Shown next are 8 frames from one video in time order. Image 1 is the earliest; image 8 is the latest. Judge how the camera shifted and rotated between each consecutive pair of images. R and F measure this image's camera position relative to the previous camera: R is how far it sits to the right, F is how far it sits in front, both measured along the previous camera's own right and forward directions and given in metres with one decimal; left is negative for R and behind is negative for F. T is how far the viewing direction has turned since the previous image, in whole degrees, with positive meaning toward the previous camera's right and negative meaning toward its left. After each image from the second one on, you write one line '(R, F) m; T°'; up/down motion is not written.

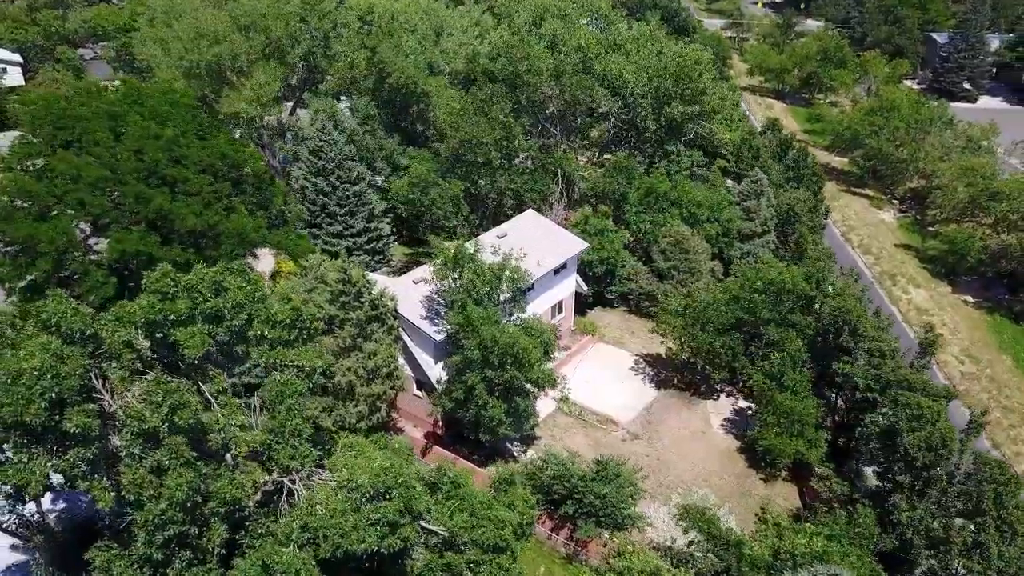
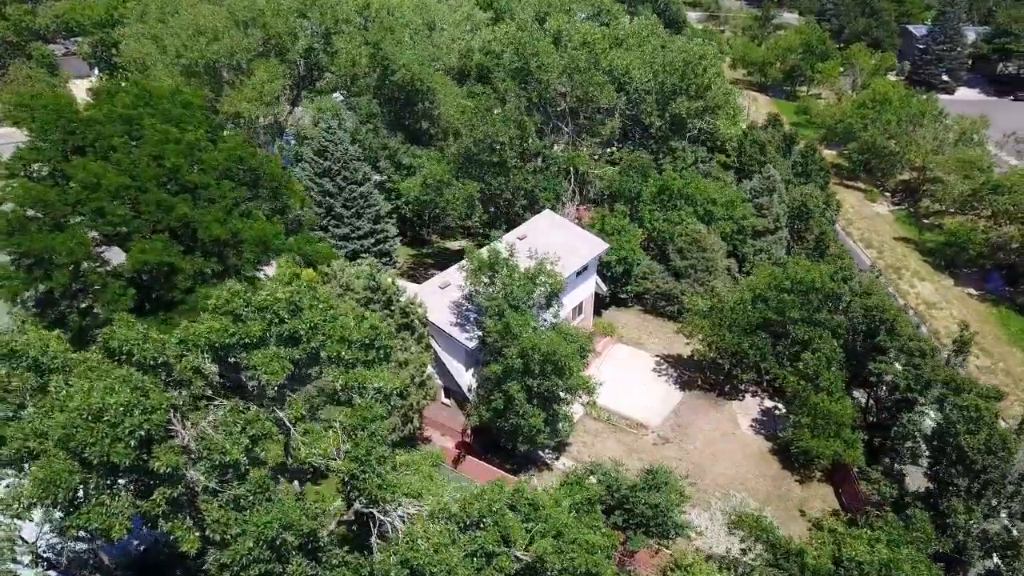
(-1.6, +0.6) m; +2°
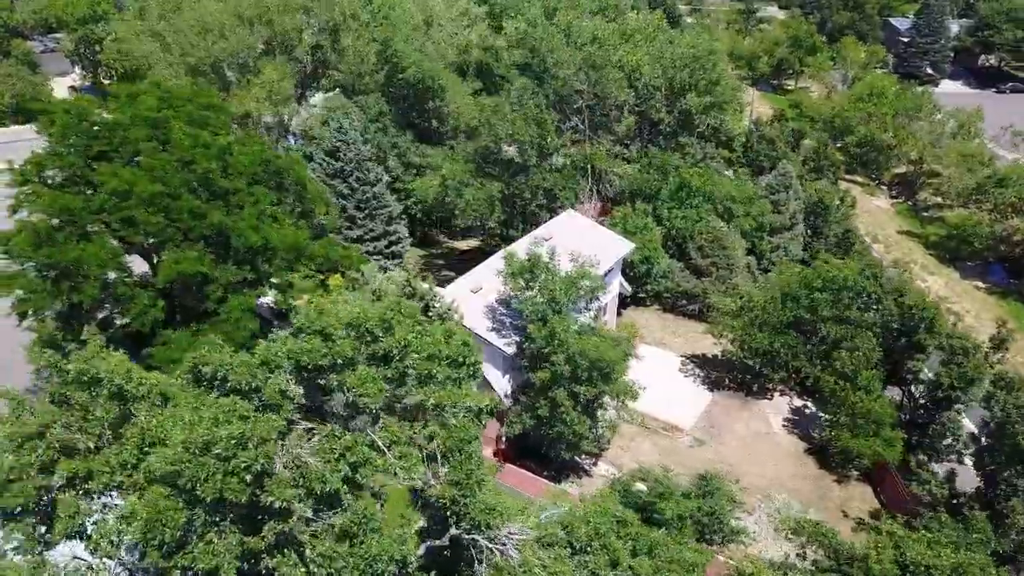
(-1.6, +0.5) m; +2°
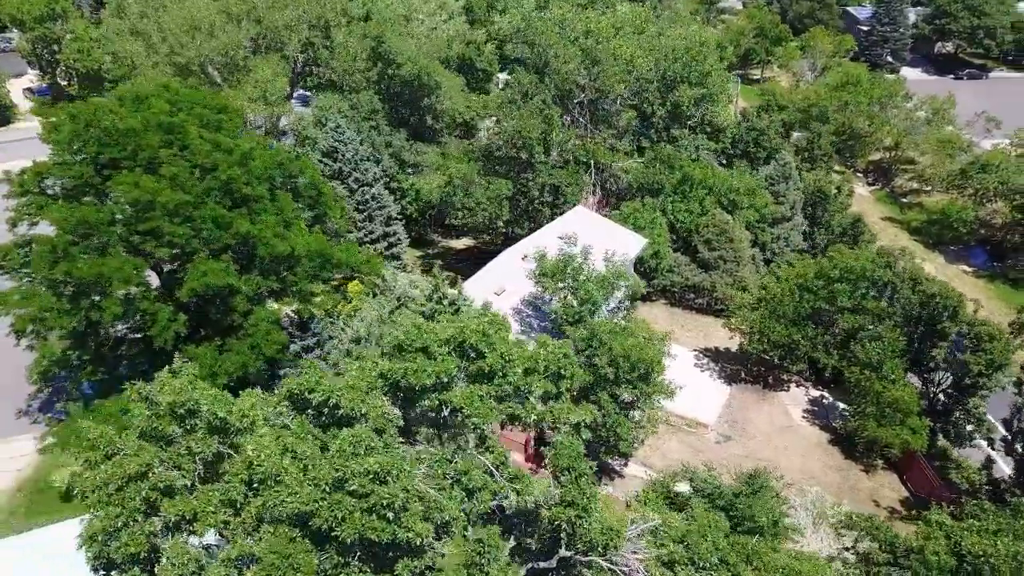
(-1.8, +0.5) m; +3°
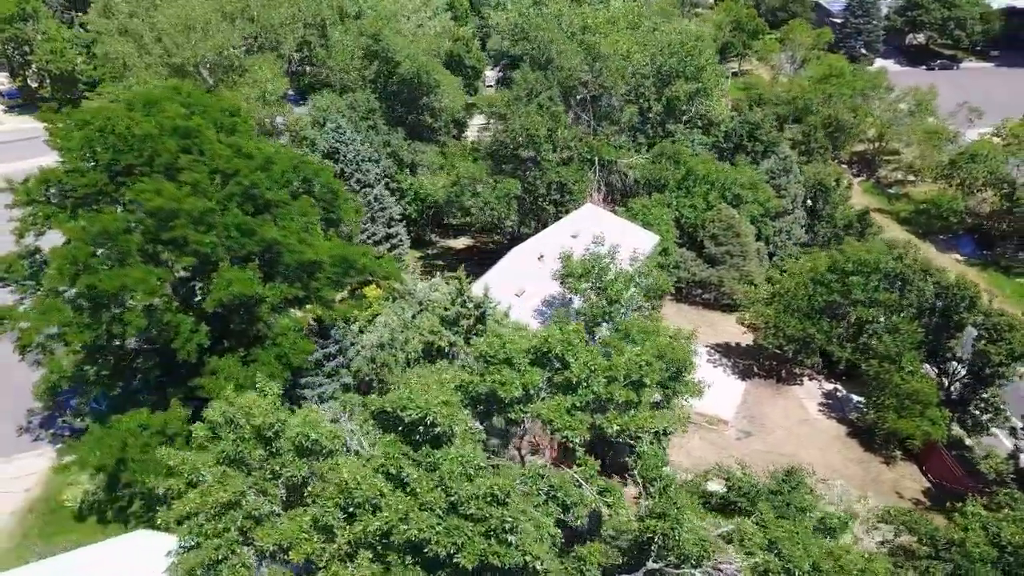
(-1.3, +0.3) m; +2°
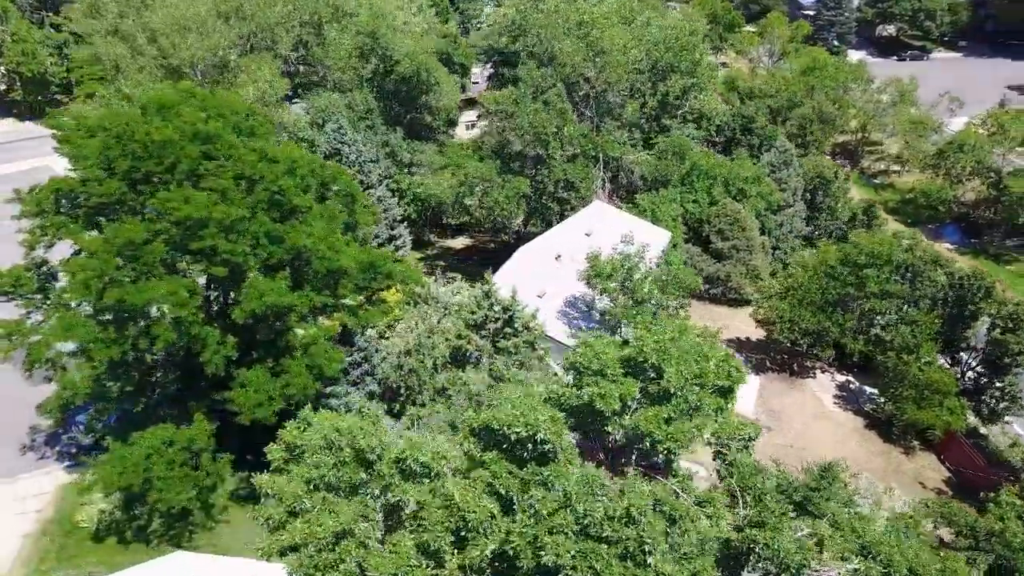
(-1.3, +0.3) m; +2°
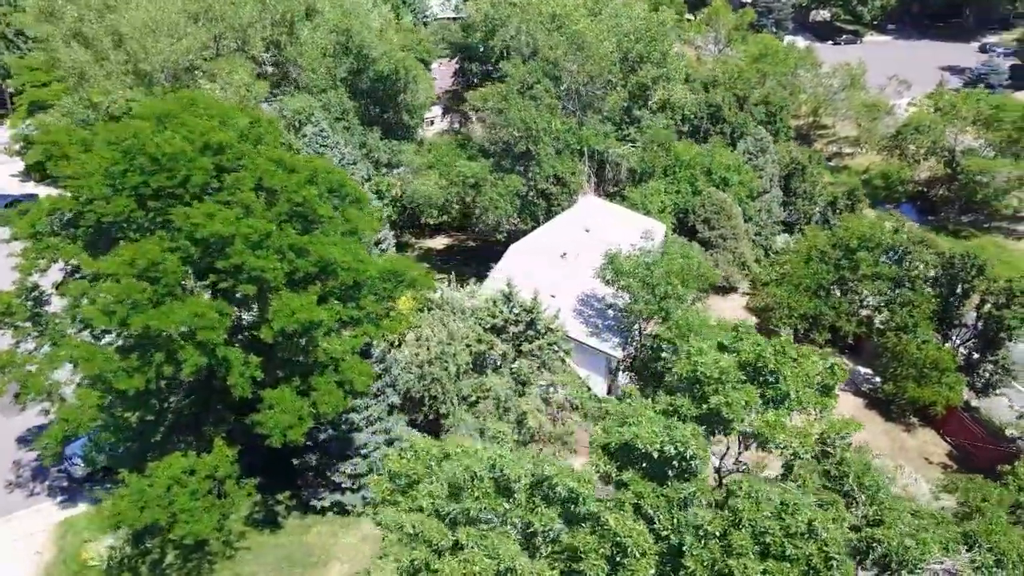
(-1.8, +0.4) m; +5°
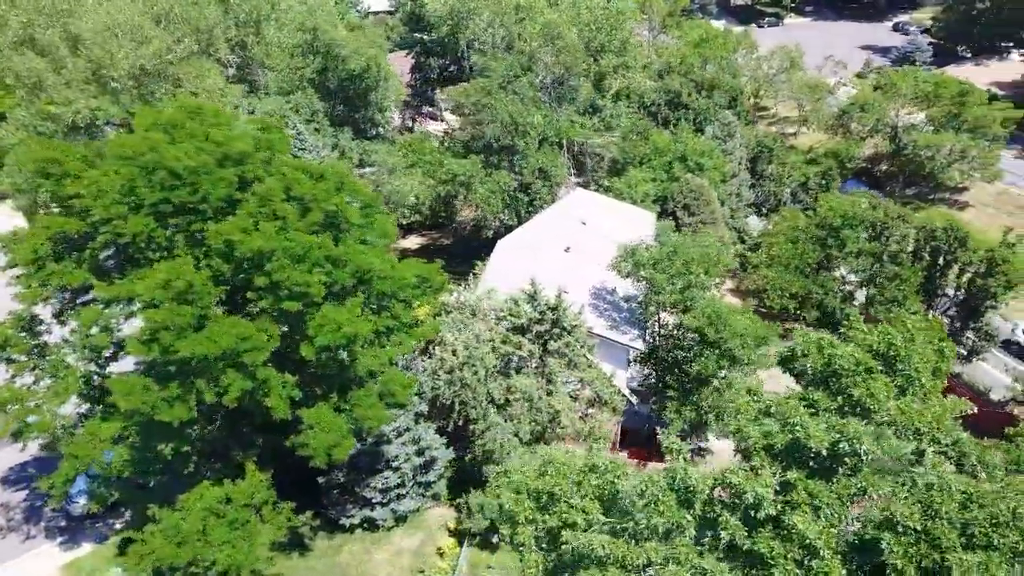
(-2.1, +0.4) m; +6°
